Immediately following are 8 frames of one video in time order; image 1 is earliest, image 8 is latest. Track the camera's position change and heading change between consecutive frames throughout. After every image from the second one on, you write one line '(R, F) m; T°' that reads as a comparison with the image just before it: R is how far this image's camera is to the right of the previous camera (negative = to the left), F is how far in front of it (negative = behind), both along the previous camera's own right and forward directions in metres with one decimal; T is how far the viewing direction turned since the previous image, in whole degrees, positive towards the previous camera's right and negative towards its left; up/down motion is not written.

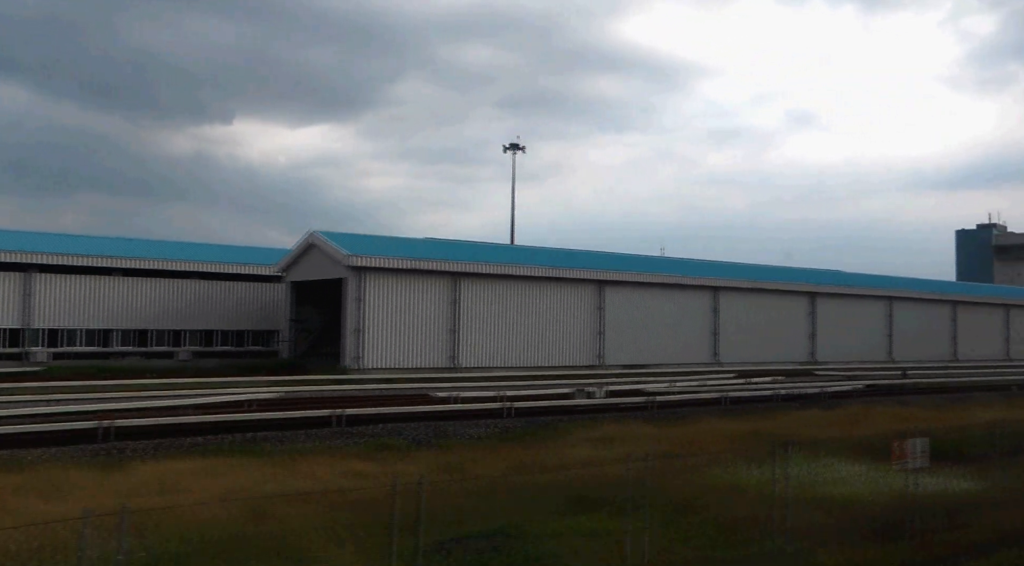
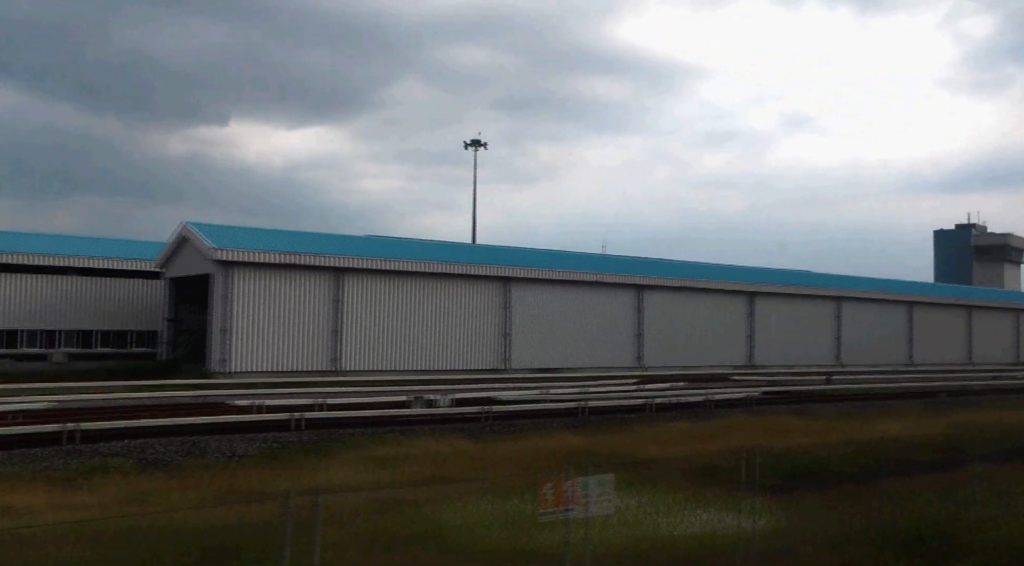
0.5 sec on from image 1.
(+3.9, +3.3) m; 0°
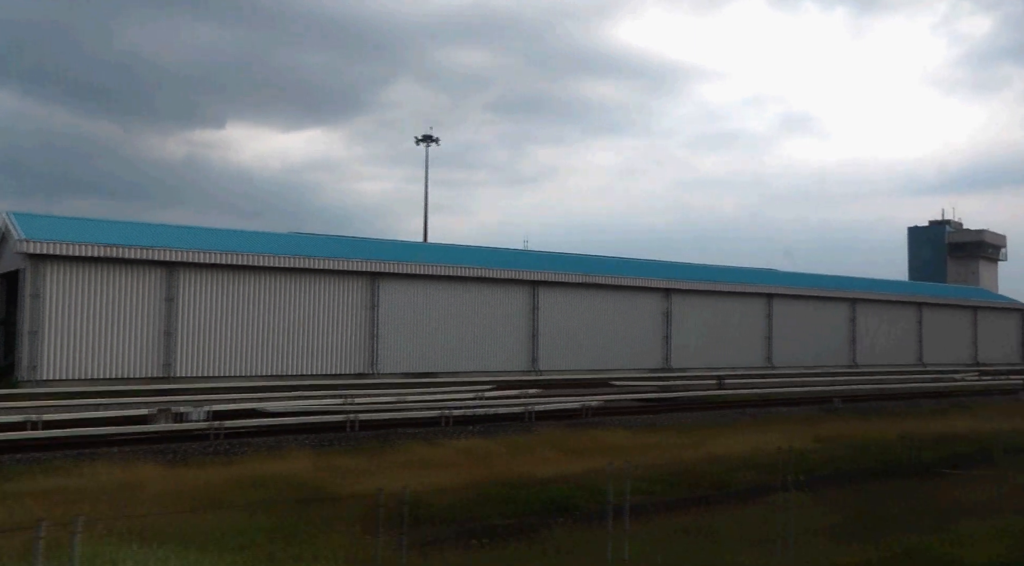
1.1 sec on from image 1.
(+4.5, +3.7) m; 0°
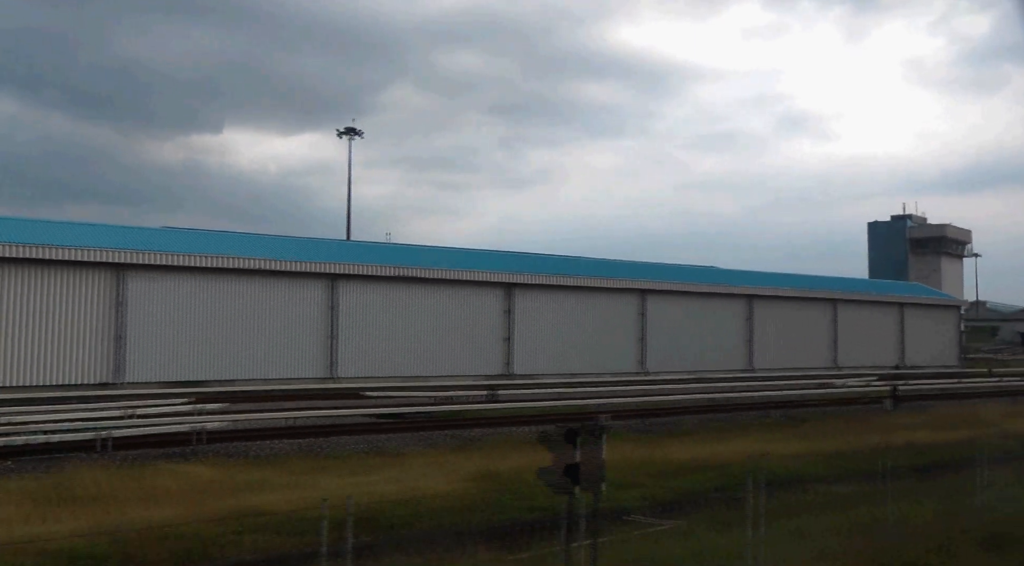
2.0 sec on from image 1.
(+6.7, +5.5) m; 0°
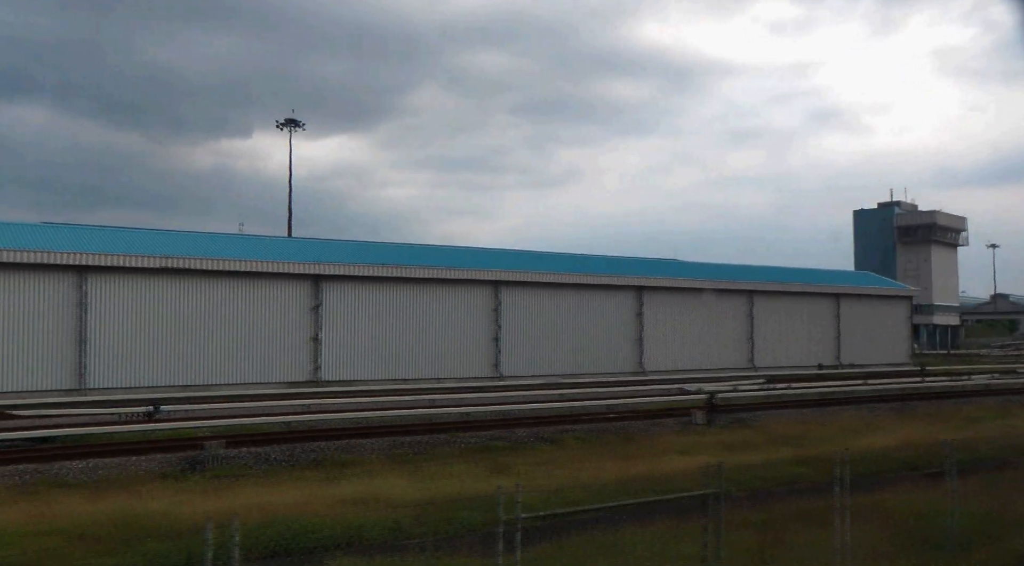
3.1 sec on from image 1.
(+6.8, +5.6) m; -2°
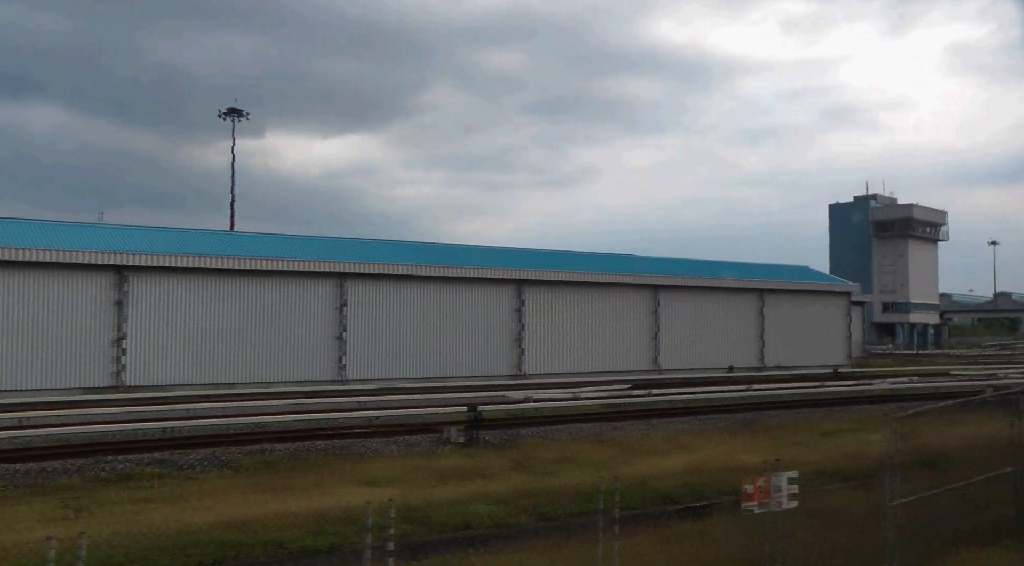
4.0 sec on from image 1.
(+4.9, +3.9) m; -1°
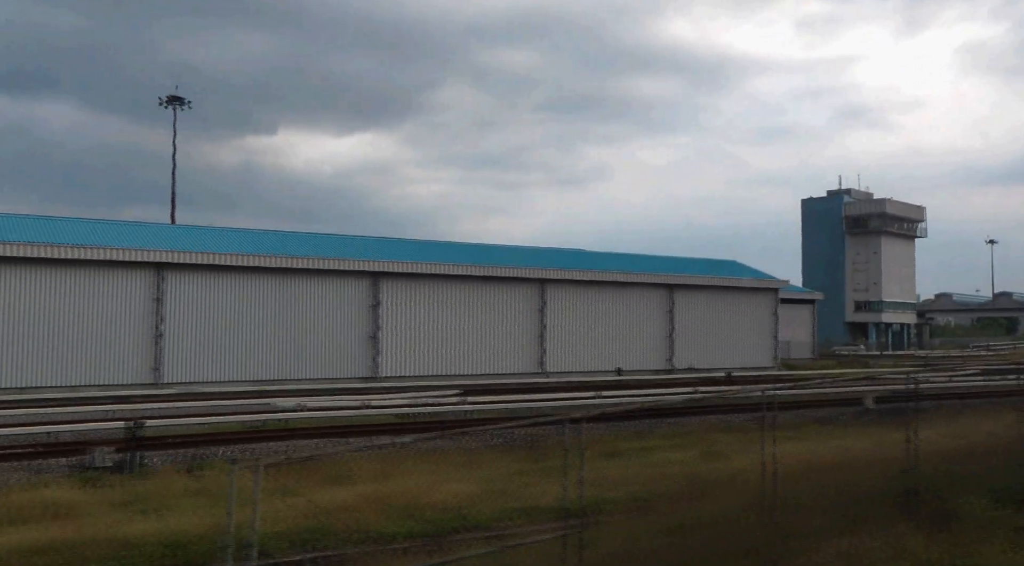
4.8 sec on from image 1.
(+4.6, +3.5) m; -1°
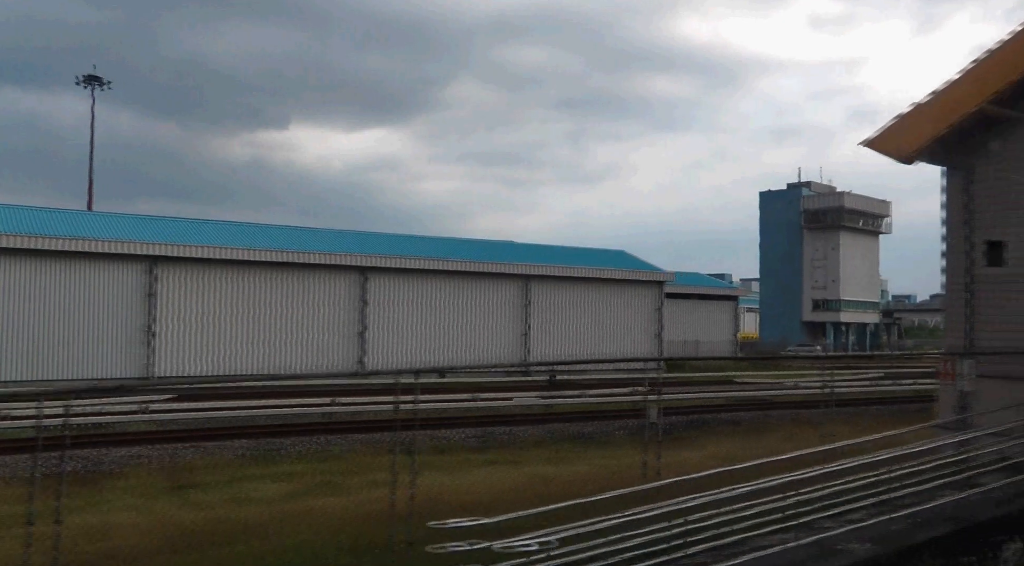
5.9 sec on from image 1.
(+5.4, +4.1) m; 0°
